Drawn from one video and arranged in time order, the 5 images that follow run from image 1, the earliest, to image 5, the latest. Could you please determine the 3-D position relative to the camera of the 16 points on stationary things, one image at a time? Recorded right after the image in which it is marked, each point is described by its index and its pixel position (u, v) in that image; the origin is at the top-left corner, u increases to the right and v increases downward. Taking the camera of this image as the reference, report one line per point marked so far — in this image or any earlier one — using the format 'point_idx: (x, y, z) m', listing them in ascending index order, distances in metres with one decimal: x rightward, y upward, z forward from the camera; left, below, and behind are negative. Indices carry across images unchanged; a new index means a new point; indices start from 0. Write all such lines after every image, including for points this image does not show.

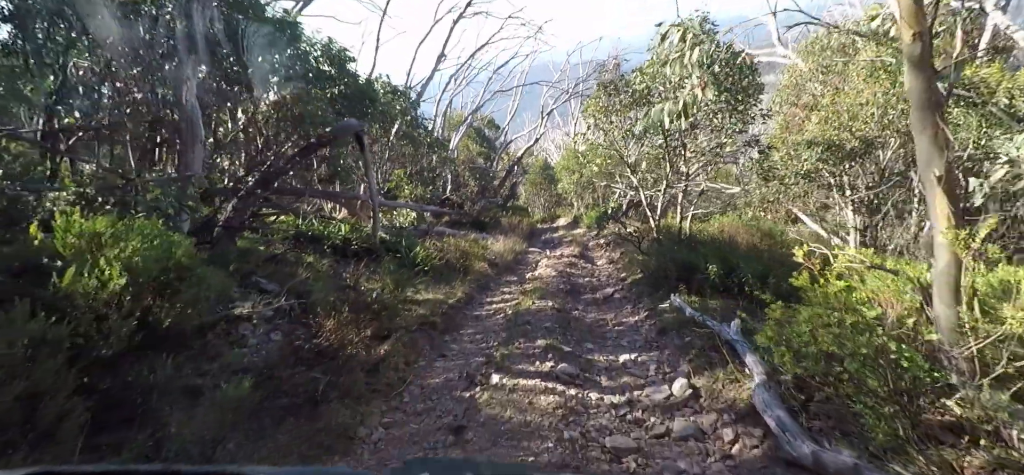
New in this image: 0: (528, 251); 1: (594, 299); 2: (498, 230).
0: (+0.5, -0.4, +15.6) m
1: (+1.2, -0.9, +8.3) m
2: (-0.4, +0.3, +18.5) m
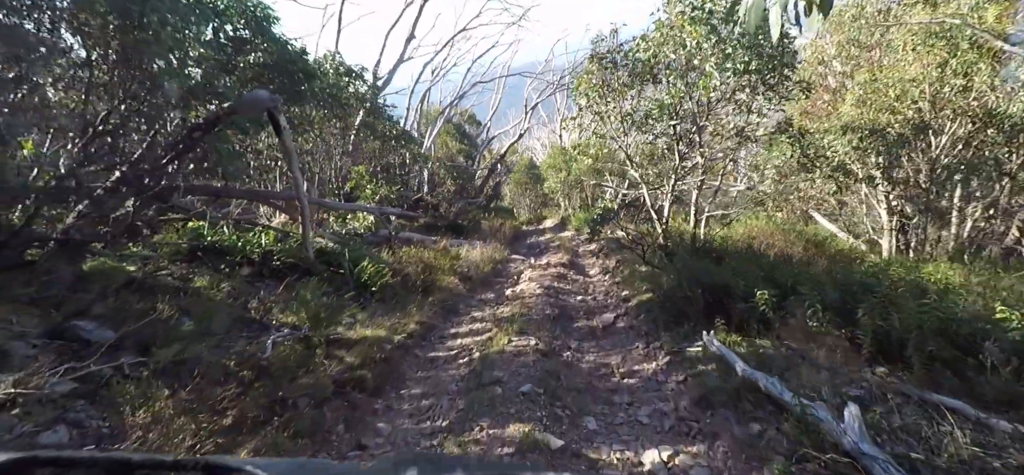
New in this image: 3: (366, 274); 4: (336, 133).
0: (0.0, -0.5, +13.7) m
1: (+0.9, -1.0, +6.3) m
2: (-1.0, +0.1, +16.5) m
3: (-1.9, -0.5, +7.3) m
4: (-3.9, +2.3, +12.6) m
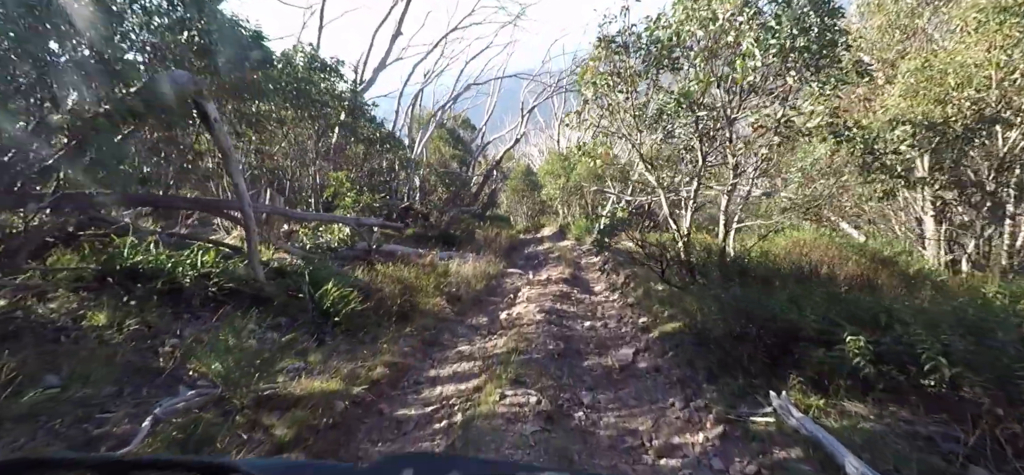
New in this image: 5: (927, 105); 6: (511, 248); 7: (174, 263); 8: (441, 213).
0: (-0.1, -0.8, +12.4) m
1: (+0.8, -1.2, +5.0) m
2: (-1.1, -0.2, +15.2) m
3: (-1.9, -0.6, +6.0) m
4: (-4.0, +2.0, +11.3) m
5: (+5.3, +1.7, +7.3) m
6: (0.0, -0.3, +17.0) m
7: (-3.2, -0.3, +5.5) m
8: (-2.1, +0.7, +17.2) m
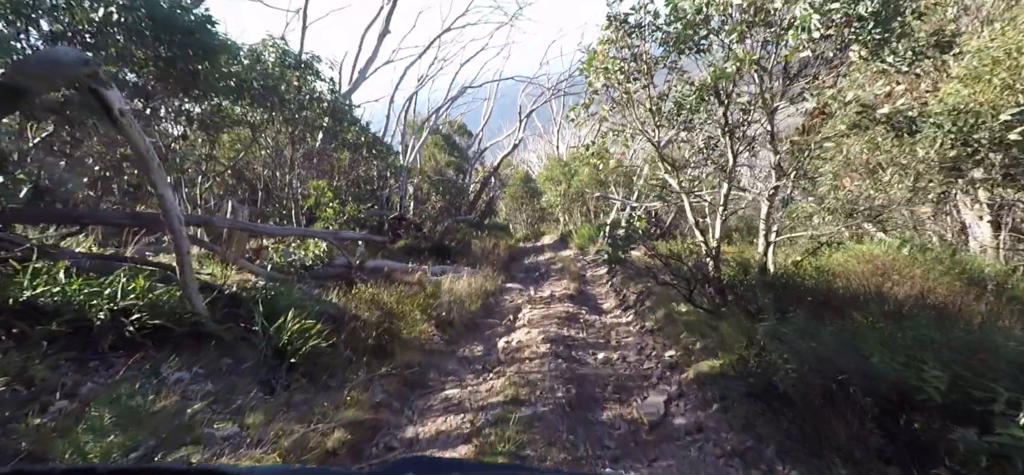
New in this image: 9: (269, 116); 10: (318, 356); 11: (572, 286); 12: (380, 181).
0: (-0.1, -1.0, +11.2) m
1: (+0.8, -1.3, +3.9) m
2: (-1.1, -0.5, +14.1) m
3: (-1.9, -0.8, +4.9) m
4: (-4.0, +1.7, +10.2) m
5: (+5.2, +1.6, +6.2) m
6: (0.0, -0.6, +15.9) m
7: (-3.2, -0.4, +4.3) m
8: (-2.2, +0.4, +16.1) m
9: (-3.9, +2.0, +9.2) m
10: (-1.7, -1.0, +4.8) m
11: (+1.1, -0.9, +10.9) m
12: (-3.4, +1.4, +14.5) m
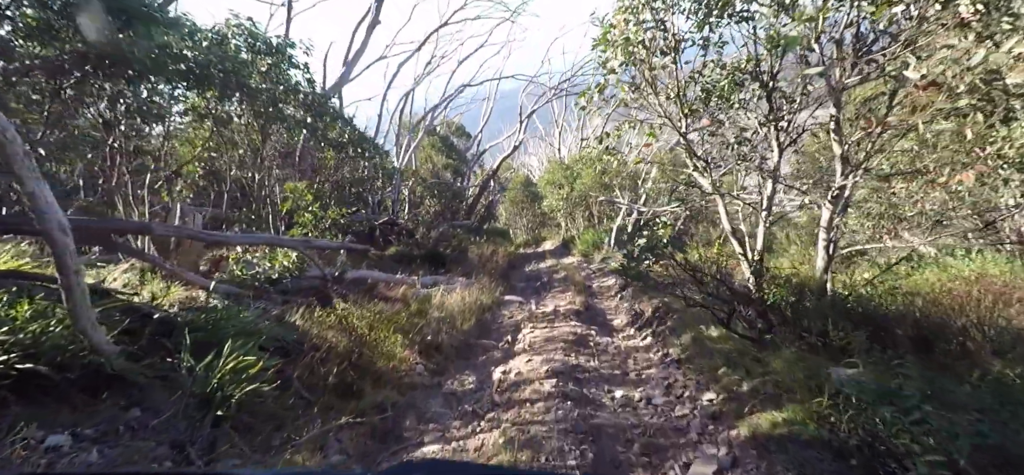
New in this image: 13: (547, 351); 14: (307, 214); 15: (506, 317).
0: (-0.2, -1.1, +10.1) m
1: (+0.8, -1.4, +2.8) m
2: (-1.1, -0.7, +13.0) m
3: (-2.0, -0.9, +3.8) m
4: (-4.1, +1.6, +9.1) m
5: (+5.2, +1.5, +5.1) m
6: (-0.1, -0.8, +14.8) m
7: (-3.3, -0.5, +3.2) m
8: (-2.2, +0.2, +15.0) m
9: (-3.9, +1.8, +8.1) m
10: (-1.7, -1.1, +3.7) m
11: (+1.1, -1.0, +9.7) m
12: (-3.4, +1.3, +13.4) m
13: (+0.4, -1.2, +6.3) m
14: (-3.5, +0.4, +9.9) m
15: (-0.1, -1.2, +8.9) m
